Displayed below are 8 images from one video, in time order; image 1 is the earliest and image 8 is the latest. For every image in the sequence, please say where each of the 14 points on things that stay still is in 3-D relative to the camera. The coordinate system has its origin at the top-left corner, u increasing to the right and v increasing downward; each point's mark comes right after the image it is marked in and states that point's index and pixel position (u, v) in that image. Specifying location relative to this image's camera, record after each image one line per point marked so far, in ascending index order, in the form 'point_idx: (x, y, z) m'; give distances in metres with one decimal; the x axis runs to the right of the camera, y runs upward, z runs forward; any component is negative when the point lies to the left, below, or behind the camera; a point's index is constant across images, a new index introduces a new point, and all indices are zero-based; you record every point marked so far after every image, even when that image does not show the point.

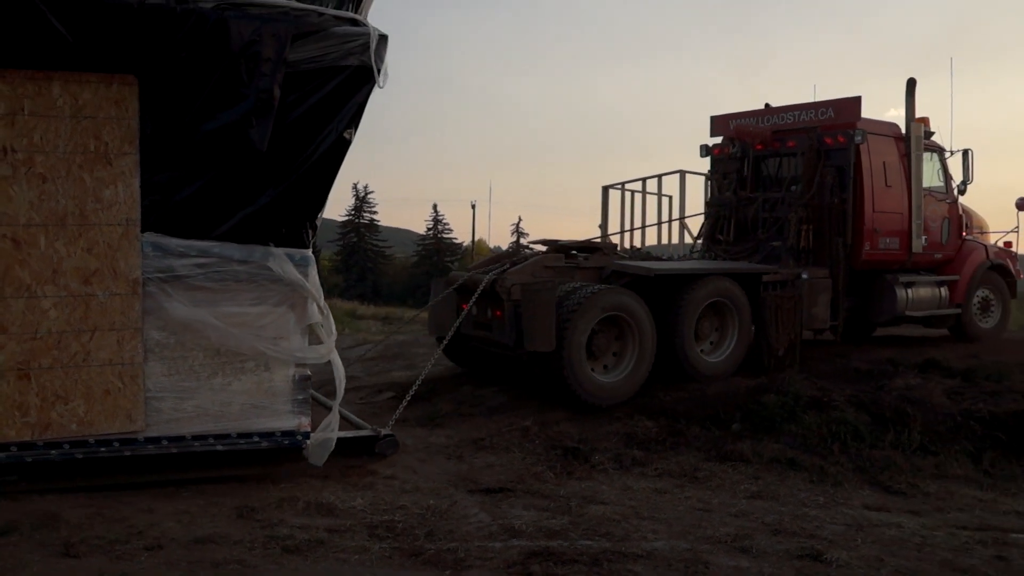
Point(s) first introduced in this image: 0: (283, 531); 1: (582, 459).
0: (-1.1, -1.2, +5.4) m
1: (+0.5, -1.2, +7.8) m
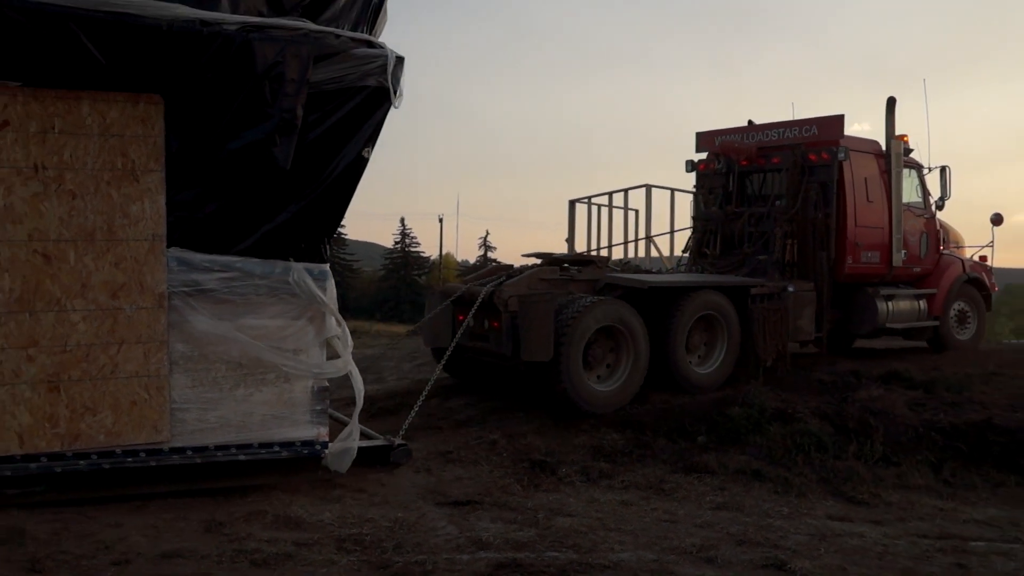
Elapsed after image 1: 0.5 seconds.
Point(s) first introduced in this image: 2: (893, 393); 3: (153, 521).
0: (-1.4, -1.4, +5.8) m
1: (+0.3, -1.4, +8.2) m
2: (+2.4, -0.7, +7.5) m
3: (-2.0, -1.3, +5.9) m
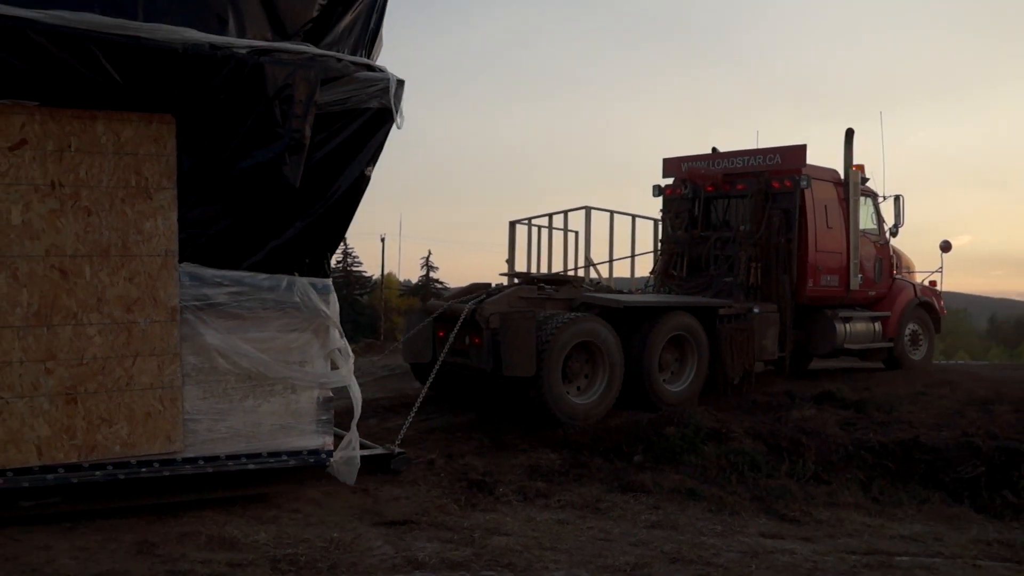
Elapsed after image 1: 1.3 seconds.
0: (-1.9, -1.6, +6.3) m
1: (-0.2, -1.6, +8.6) m
2: (+1.9, -0.9, +7.8) m
3: (-2.5, -1.5, +6.4) m
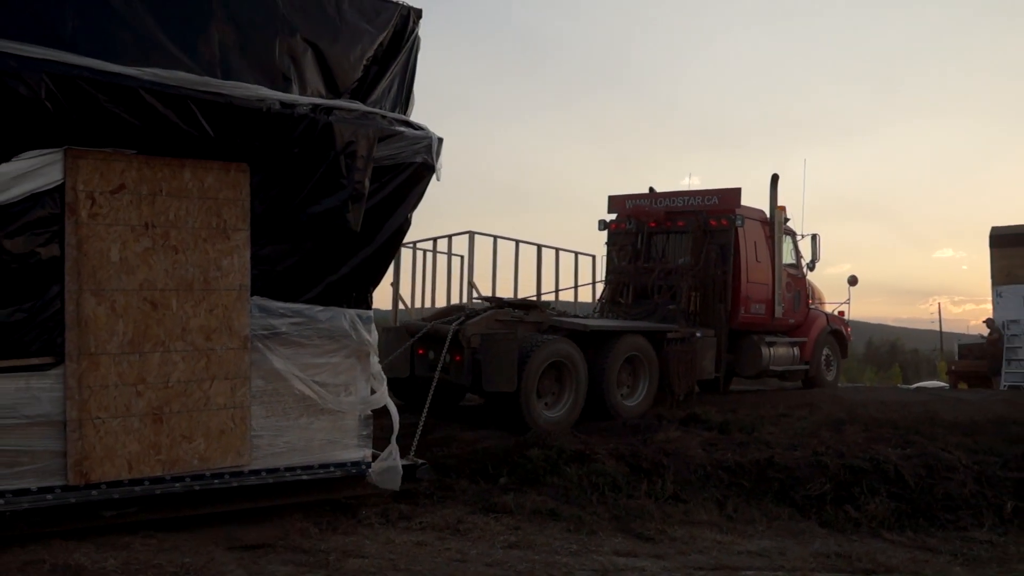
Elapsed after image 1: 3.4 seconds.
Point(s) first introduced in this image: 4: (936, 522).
0: (-1.5, -1.5, +5.5) m
1: (-0.8, -1.6, +8.4) m
2: (+1.4, -1.1, +8.5) m
3: (-2.0, -1.3, +5.4) m
4: (+2.5, -1.4, +6.4) m
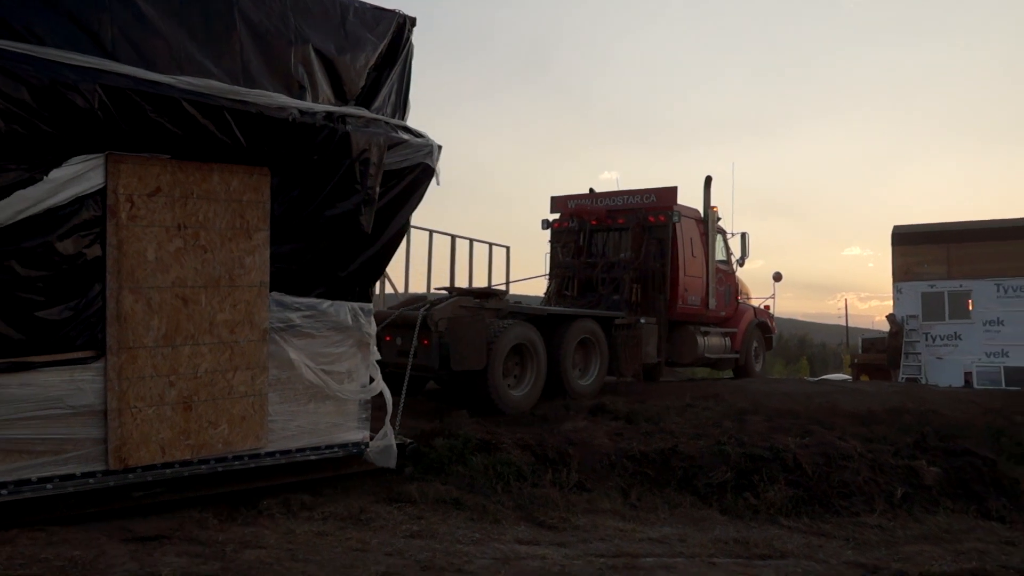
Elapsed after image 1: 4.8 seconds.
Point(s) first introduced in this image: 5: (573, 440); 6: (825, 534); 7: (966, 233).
0: (-2.0, -1.4, +5.4) m
1: (-1.5, -1.6, +8.3) m
2: (+0.7, -1.0, +8.6) m
3: (-2.5, -1.2, +5.3) m
4: (+1.9, -1.3, +6.6) m
5: (+0.4, -1.1, +7.6) m
6: (+1.8, -1.4, +6.1) m
7: (+5.9, +0.7, +14.3) m
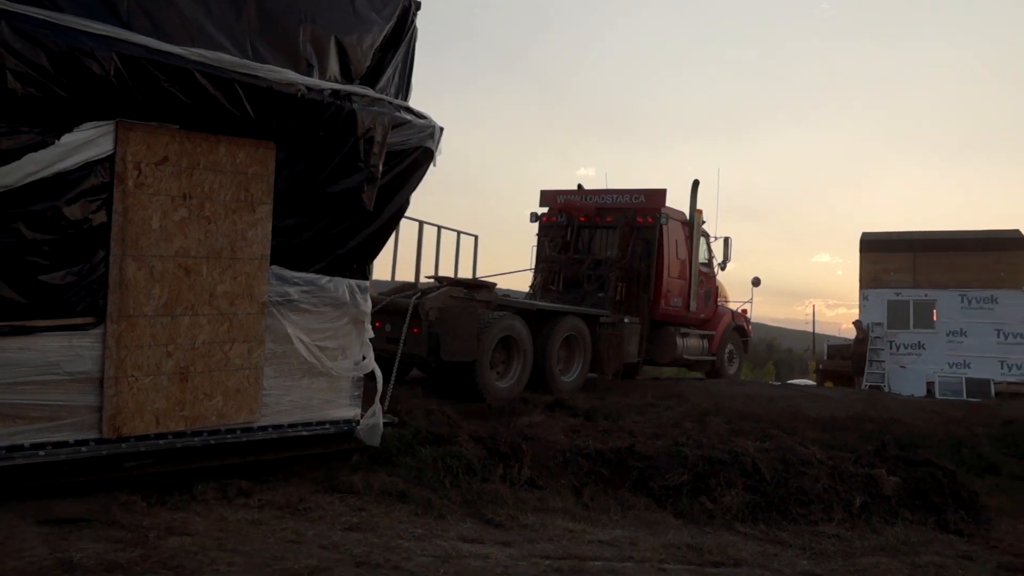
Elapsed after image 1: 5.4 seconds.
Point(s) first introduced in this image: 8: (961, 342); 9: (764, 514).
0: (-2.3, -1.2, +5.1) m
1: (-1.9, -1.4, +8.0) m
2: (+0.3, -1.0, +8.4) m
3: (-2.8, -1.1, +5.0) m
4: (+1.6, -1.3, +6.4) m
5: (+0.1, -1.0, +7.3) m
6: (+1.5, -1.4, +5.9) m
7: (+5.5, +0.6, +14.2) m
8: (+5.7, -0.7, +13.7) m
9: (+1.5, -1.3, +6.4) m
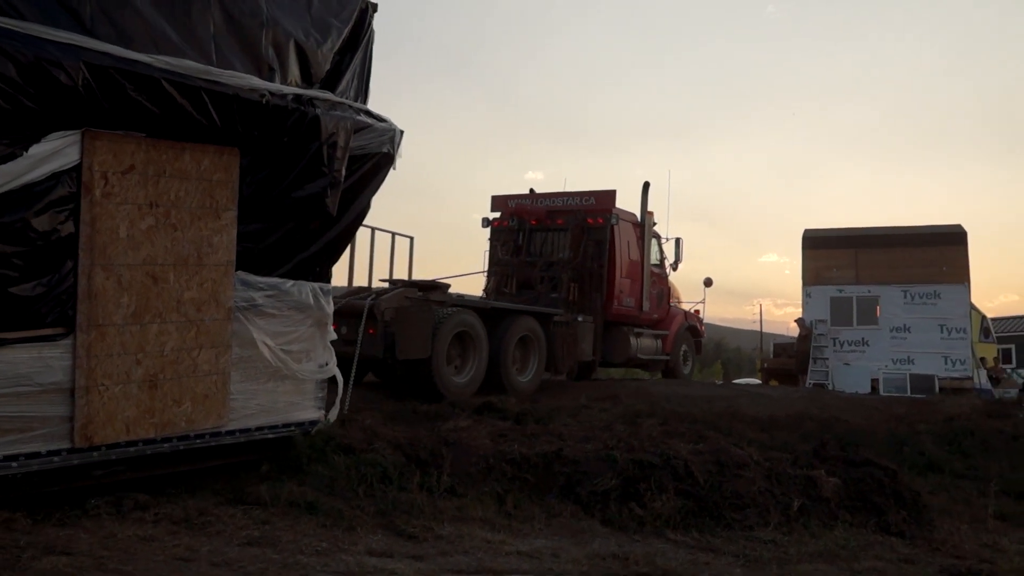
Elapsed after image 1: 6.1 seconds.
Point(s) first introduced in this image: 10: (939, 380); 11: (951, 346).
0: (-2.7, -1.2, +4.6) m
1: (-2.4, -1.4, +7.5) m
2: (-0.2, -1.0, +8.0) m
3: (-3.2, -1.1, +4.4) m
4: (+1.2, -1.3, +6.0) m
5: (-0.4, -1.0, +6.9) m
6: (+1.0, -1.3, +5.6) m
7: (+4.7, +0.6, +14.0) m
8: (+4.9, -0.6, +13.6) m
9: (+1.0, -1.3, +6.0) m
10: (+5.2, -1.1, +13.3) m
11: (+5.3, -0.7, +13.3) m
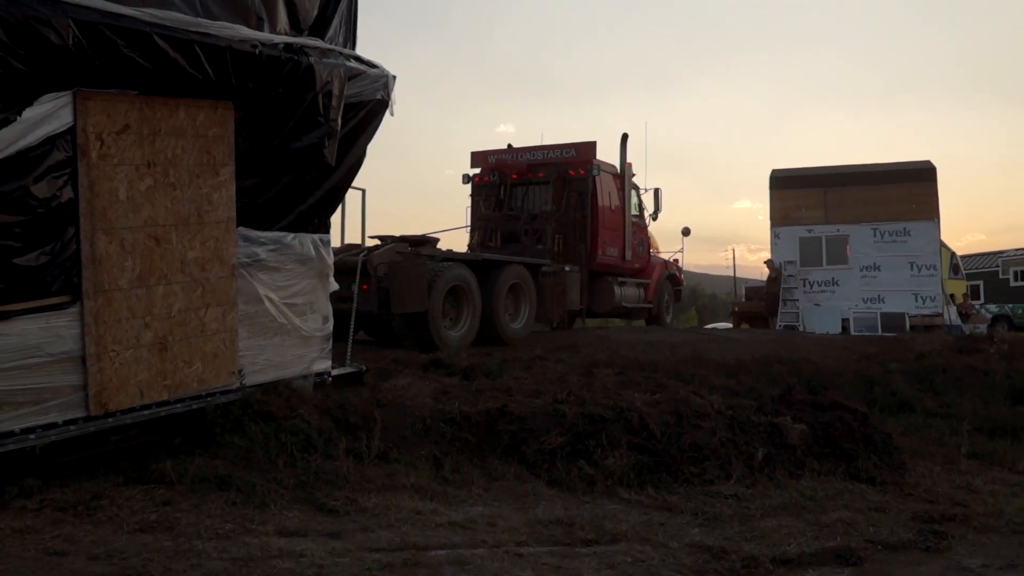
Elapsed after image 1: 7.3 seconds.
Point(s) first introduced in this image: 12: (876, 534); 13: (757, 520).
0: (-2.9, -1.1, +4.1) m
1: (-2.7, -1.2, +7.0) m
2: (-0.6, -0.6, +7.4) m
3: (-3.5, -1.0, +3.9) m
4: (+0.9, -1.0, +5.6) m
5: (-0.7, -0.7, +6.4) m
6: (+0.7, -1.0, +5.1) m
7: (+4.1, +1.4, +13.5) m
8: (+4.4, +0.1, +13.1) m
9: (+0.7, -1.0, +5.5) m
10: (+4.7, -0.3, +12.9) m
11: (+4.9, +0.1, +12.8) m
12: (+1.5, -1.0, +4.6) m
13: (+1.1, -1.0, +4.9) m
